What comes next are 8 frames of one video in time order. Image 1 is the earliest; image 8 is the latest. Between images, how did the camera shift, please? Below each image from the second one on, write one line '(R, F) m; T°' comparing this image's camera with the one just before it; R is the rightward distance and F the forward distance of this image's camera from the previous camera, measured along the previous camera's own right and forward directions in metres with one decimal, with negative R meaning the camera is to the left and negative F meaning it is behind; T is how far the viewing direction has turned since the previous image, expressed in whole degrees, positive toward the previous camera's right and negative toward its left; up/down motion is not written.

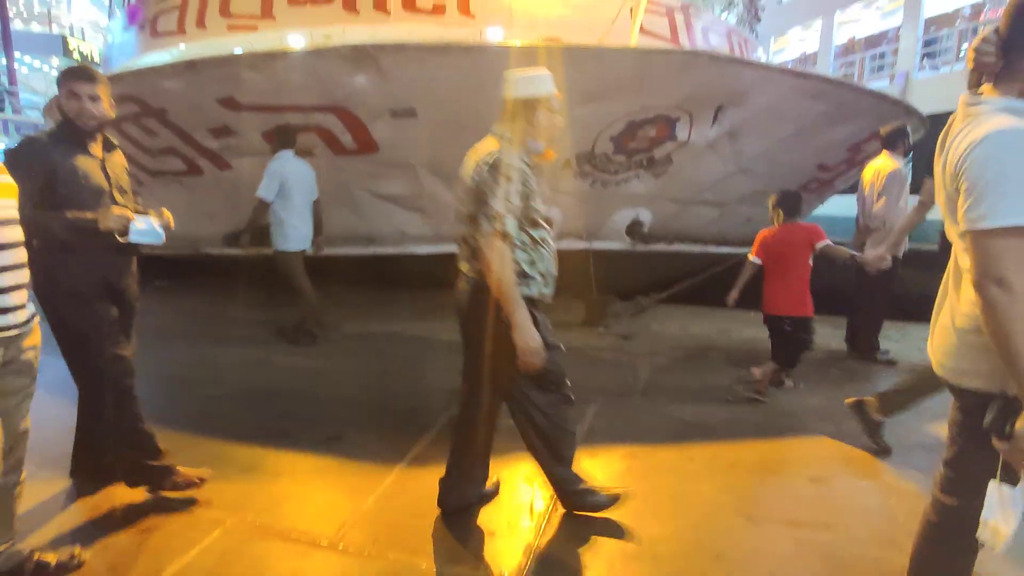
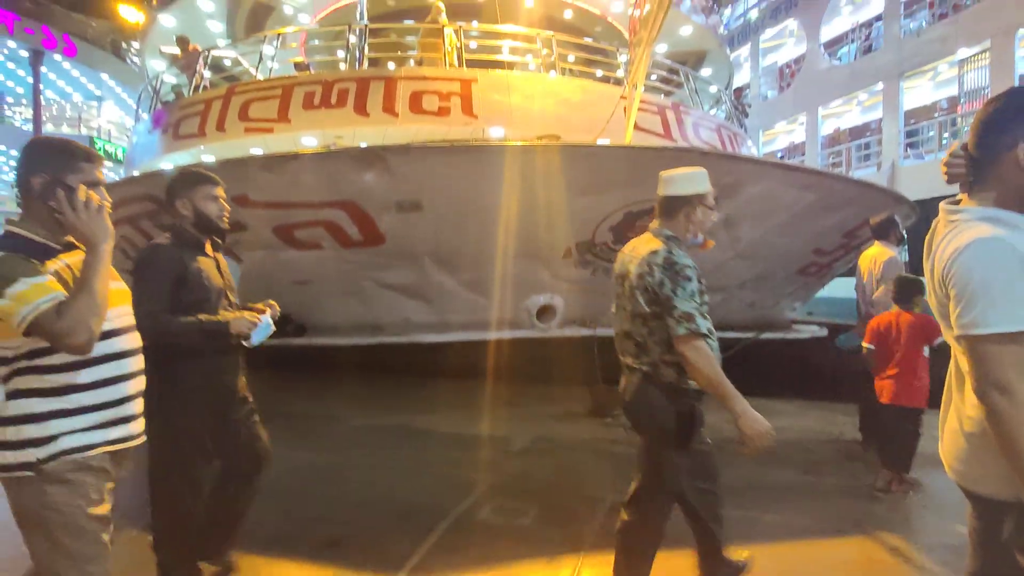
(0.0, 0.0) m; 0°
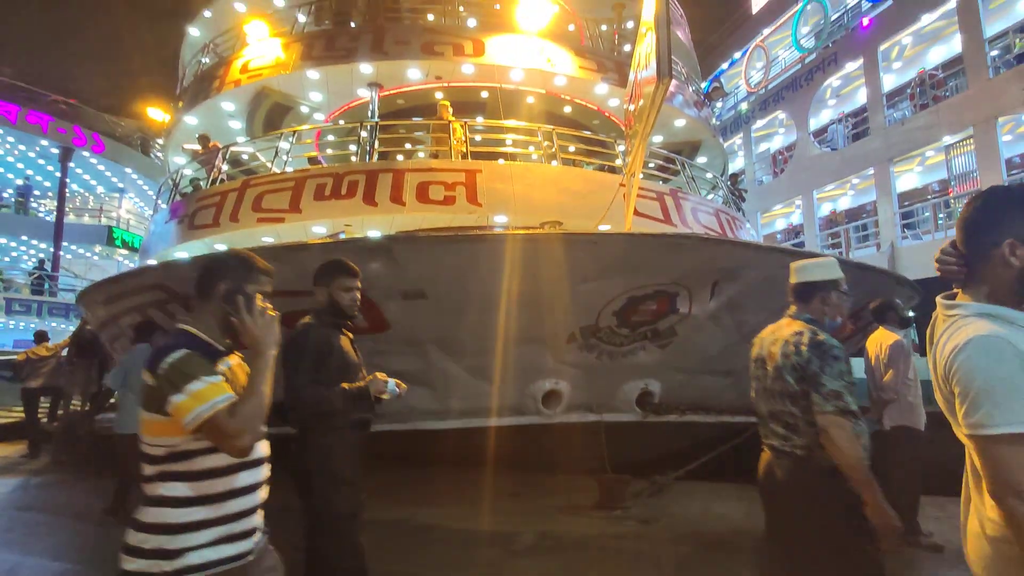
(0.0, 0.0) m; -1°
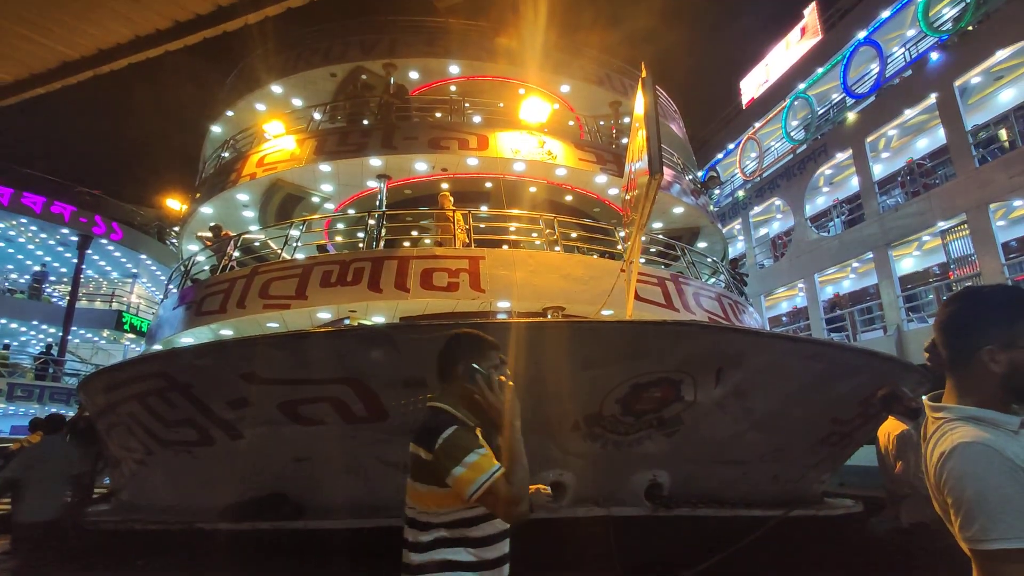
(0.0, 0.0) m; -1°
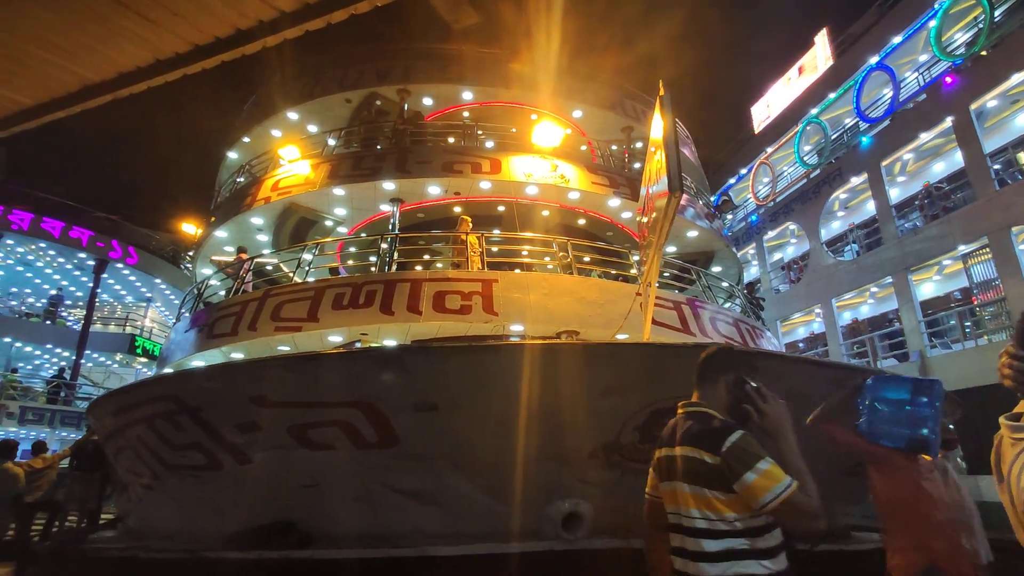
(0.0, +0.1) m; -1°
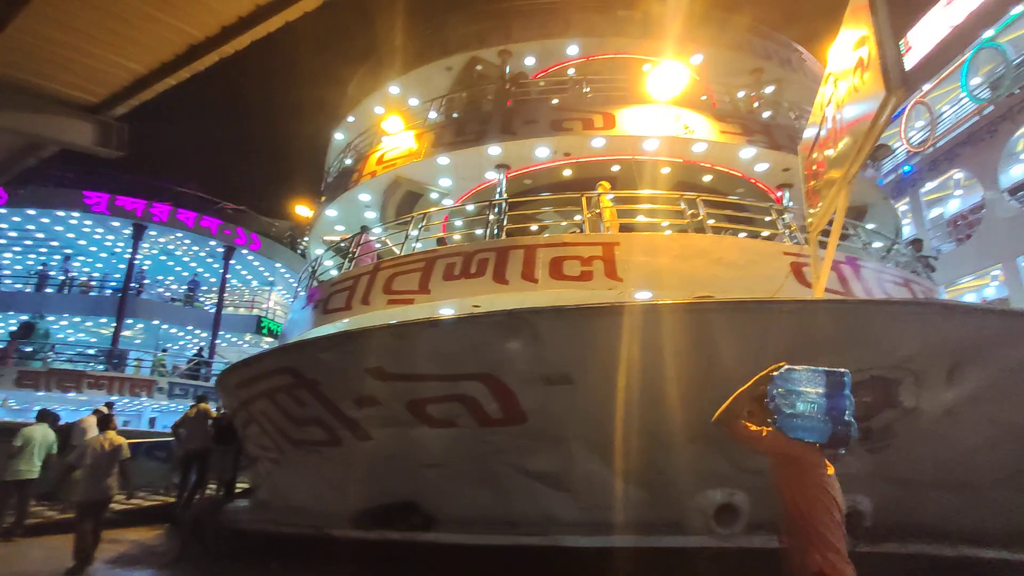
(-0.2, +0.5) m; -10°
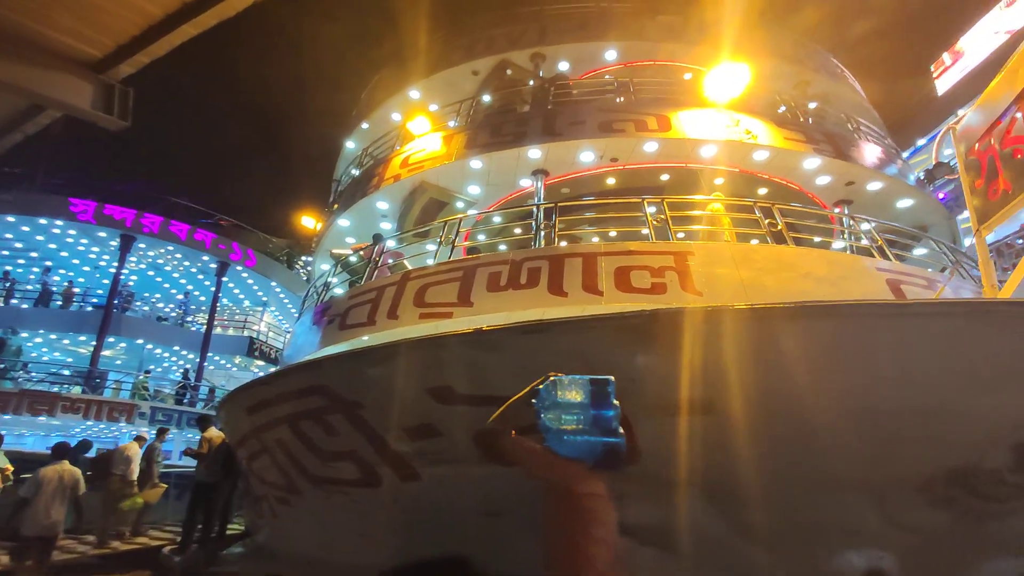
(-0.5, +0.7) m; +1°
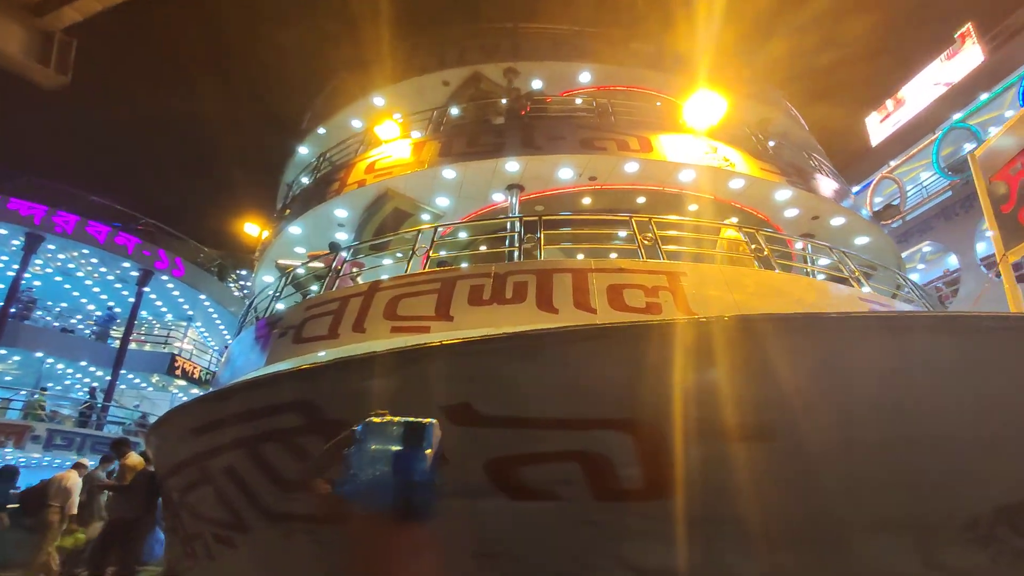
(-0.4, +0.4) m; +7°
